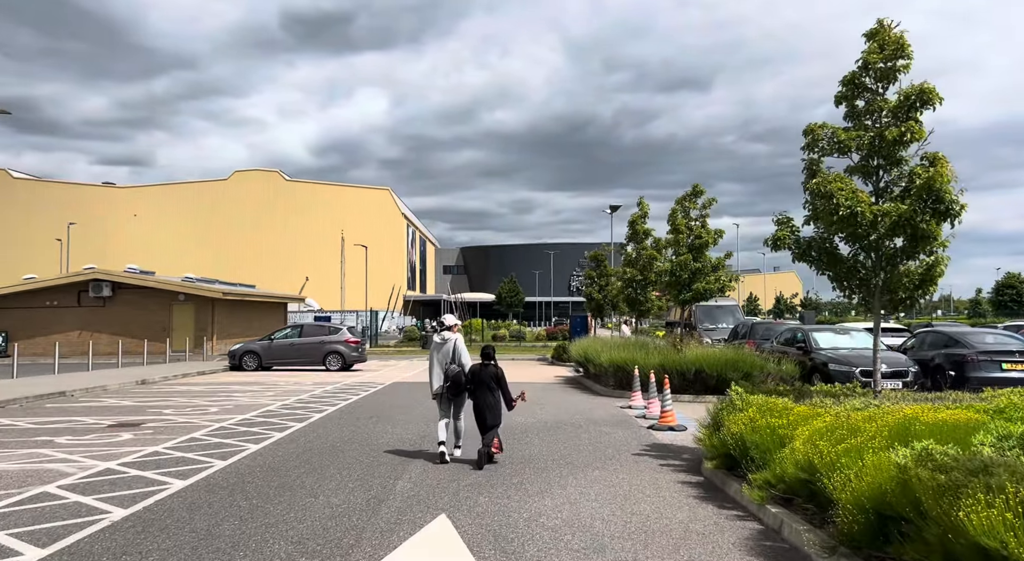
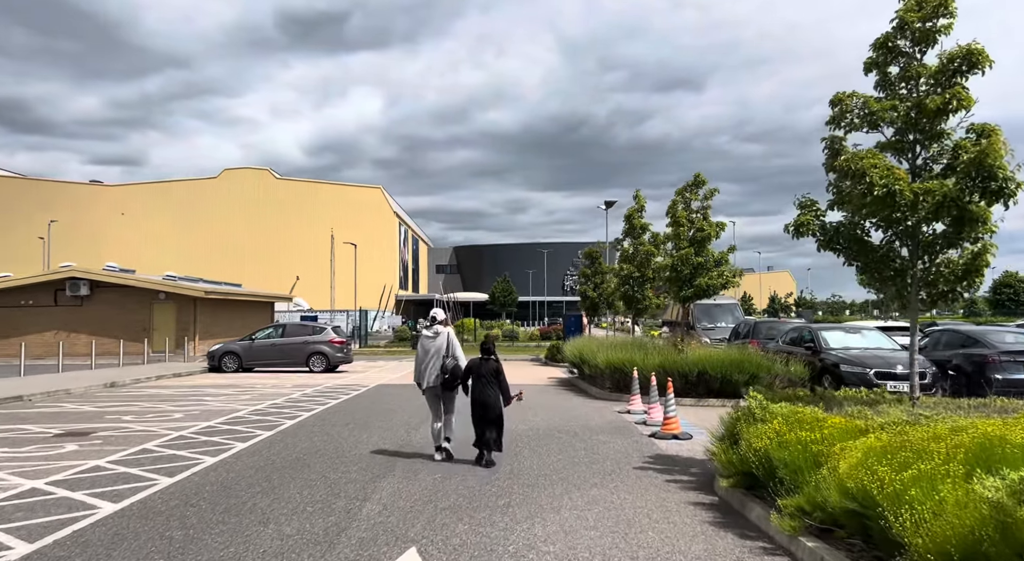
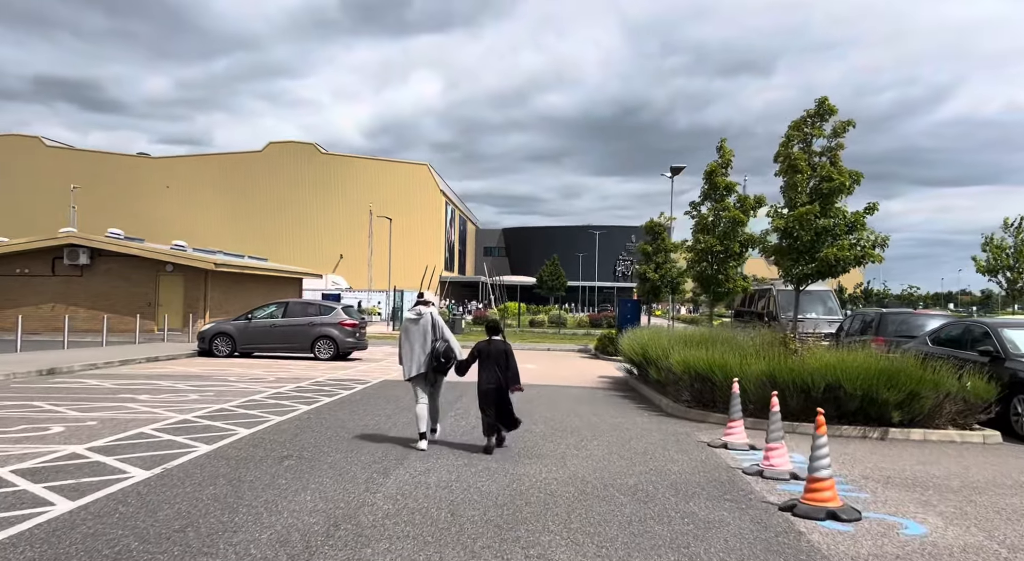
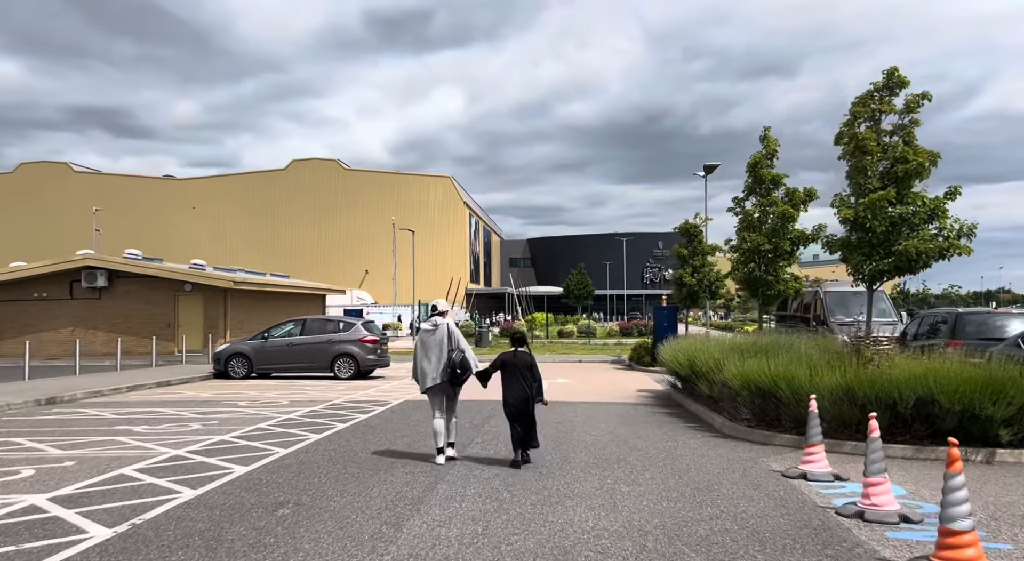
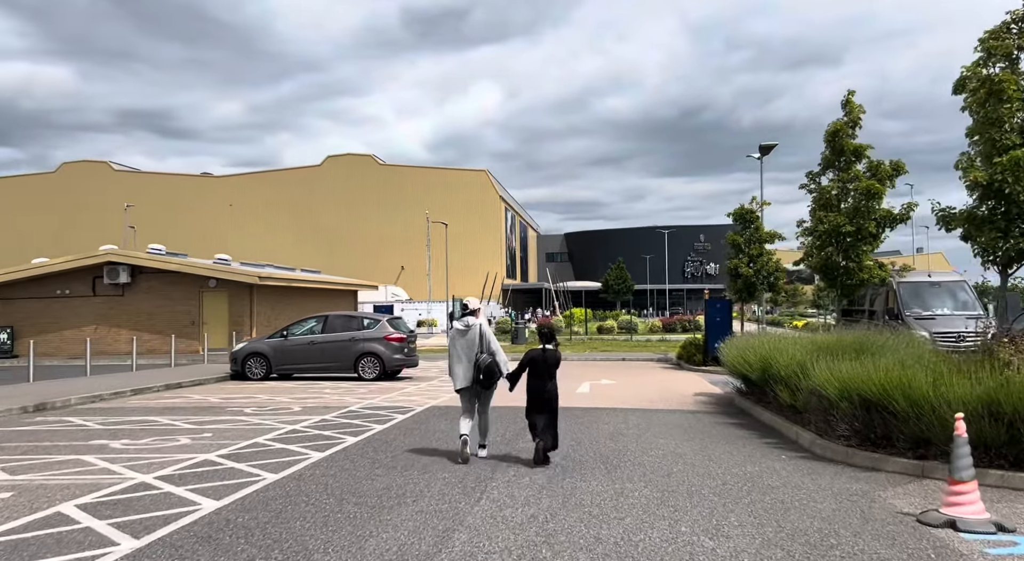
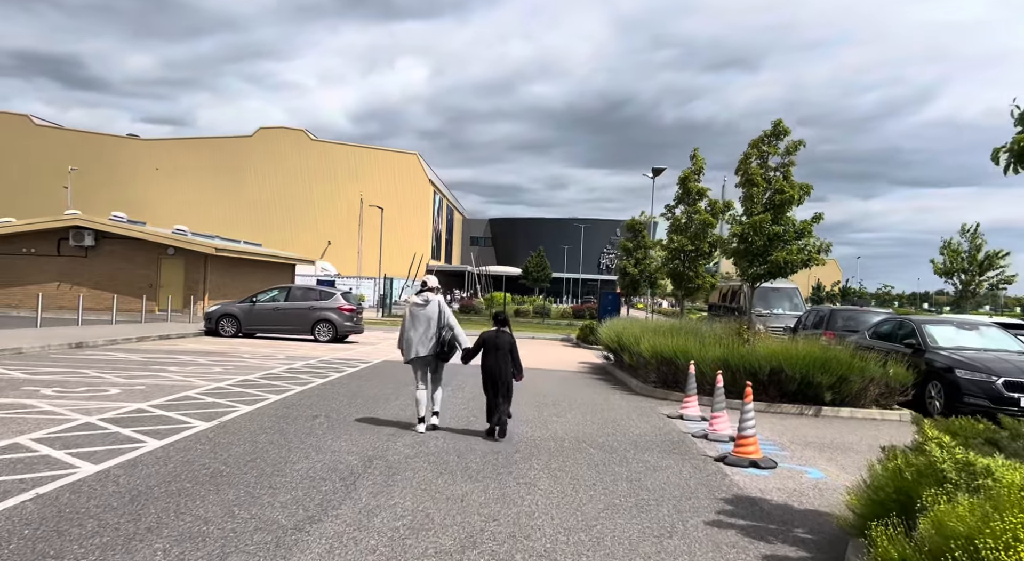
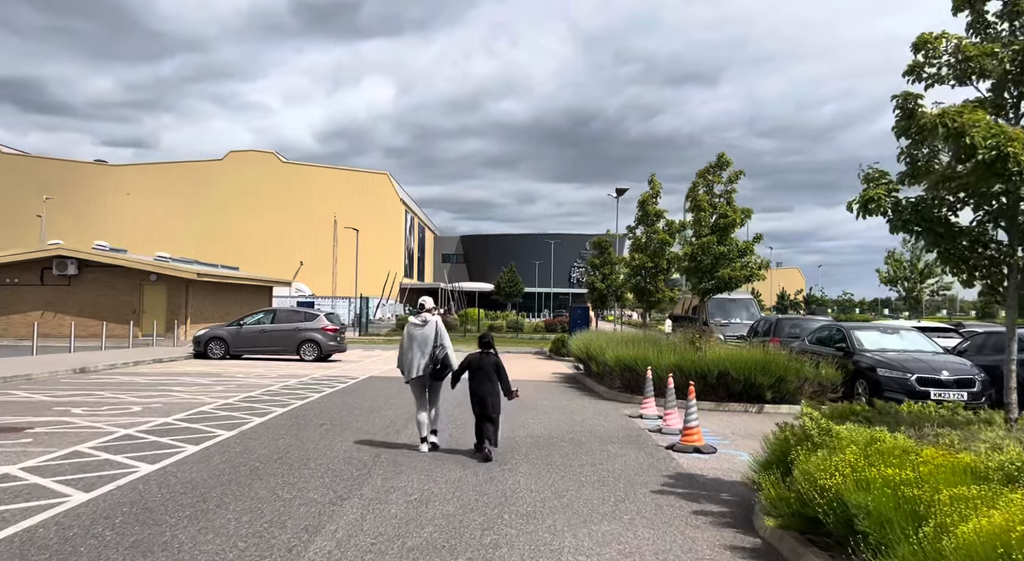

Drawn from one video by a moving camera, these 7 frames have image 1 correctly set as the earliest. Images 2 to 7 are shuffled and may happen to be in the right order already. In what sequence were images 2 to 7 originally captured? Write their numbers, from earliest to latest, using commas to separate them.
2, 7, 6, 3, 4, 5
